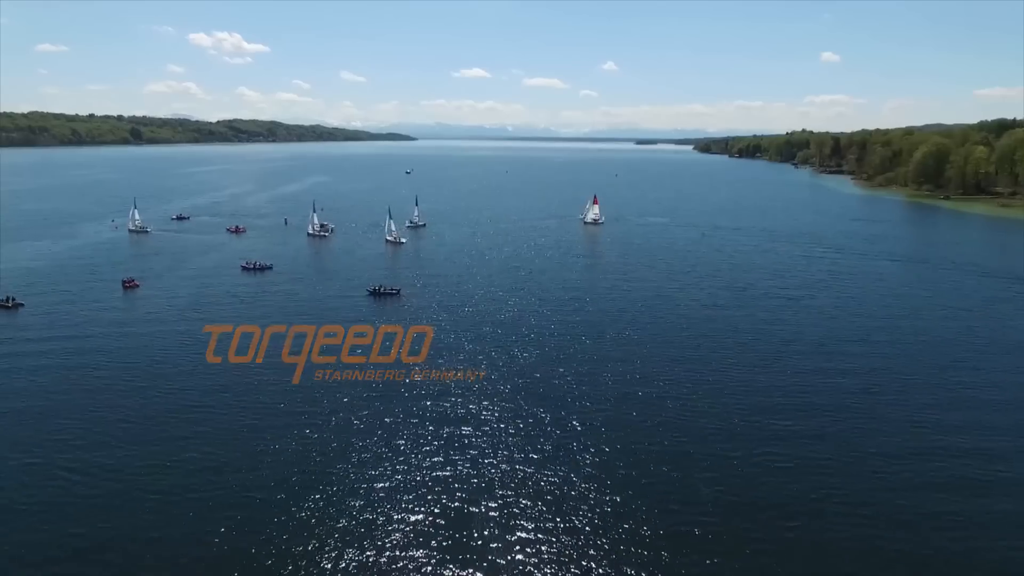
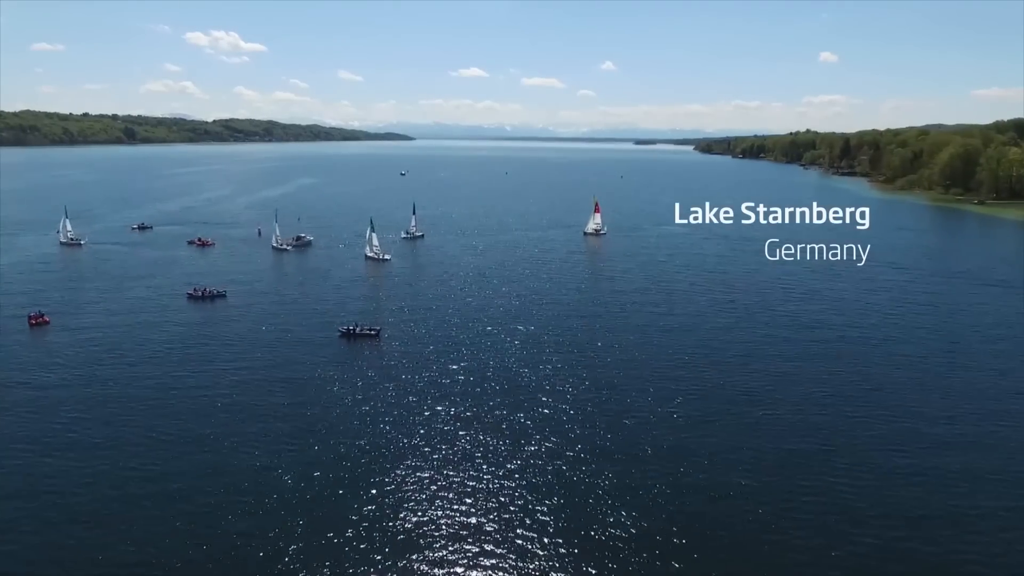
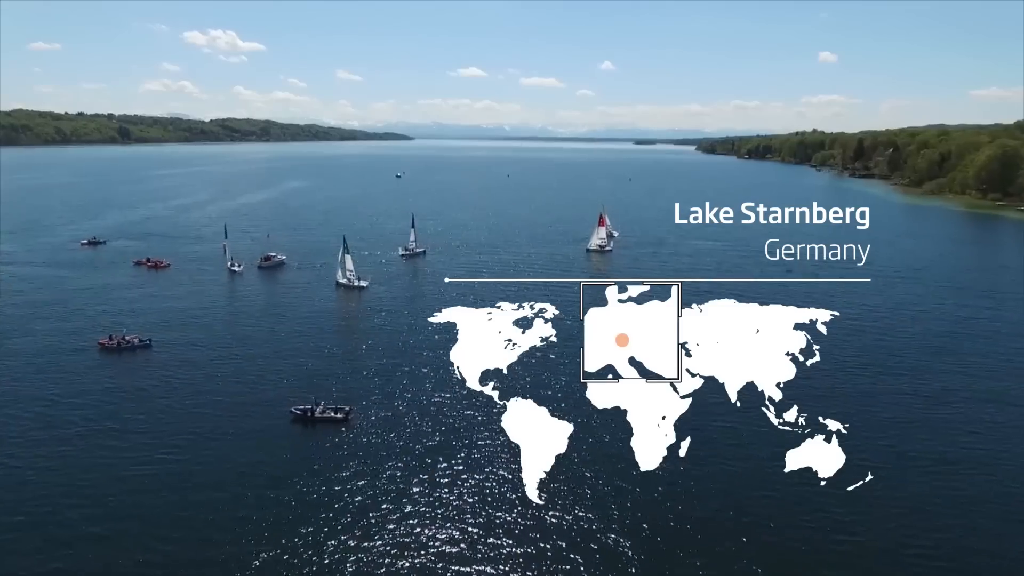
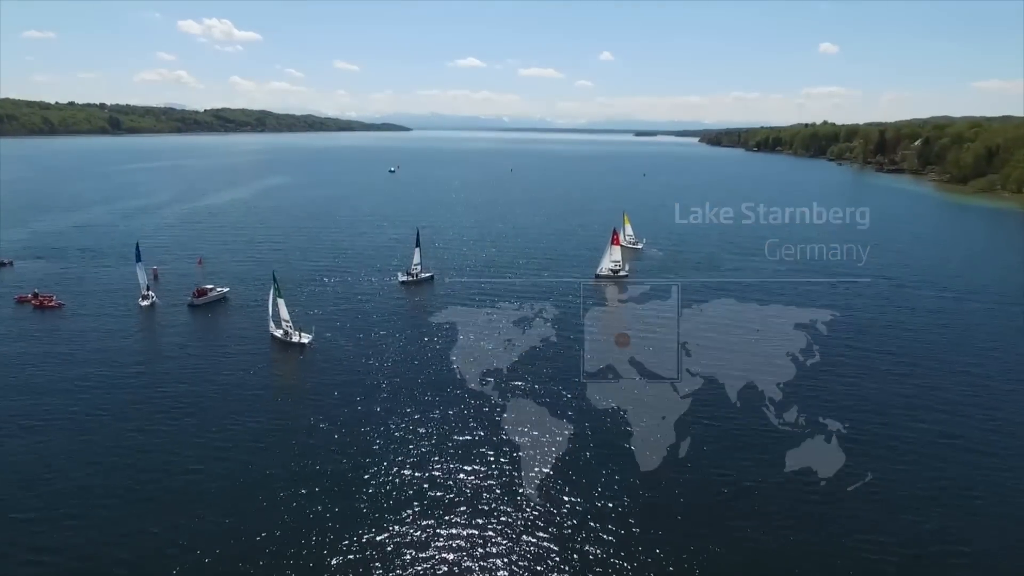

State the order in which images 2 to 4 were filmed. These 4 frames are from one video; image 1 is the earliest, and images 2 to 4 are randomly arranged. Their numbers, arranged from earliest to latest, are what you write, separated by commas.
2, 3, 4
